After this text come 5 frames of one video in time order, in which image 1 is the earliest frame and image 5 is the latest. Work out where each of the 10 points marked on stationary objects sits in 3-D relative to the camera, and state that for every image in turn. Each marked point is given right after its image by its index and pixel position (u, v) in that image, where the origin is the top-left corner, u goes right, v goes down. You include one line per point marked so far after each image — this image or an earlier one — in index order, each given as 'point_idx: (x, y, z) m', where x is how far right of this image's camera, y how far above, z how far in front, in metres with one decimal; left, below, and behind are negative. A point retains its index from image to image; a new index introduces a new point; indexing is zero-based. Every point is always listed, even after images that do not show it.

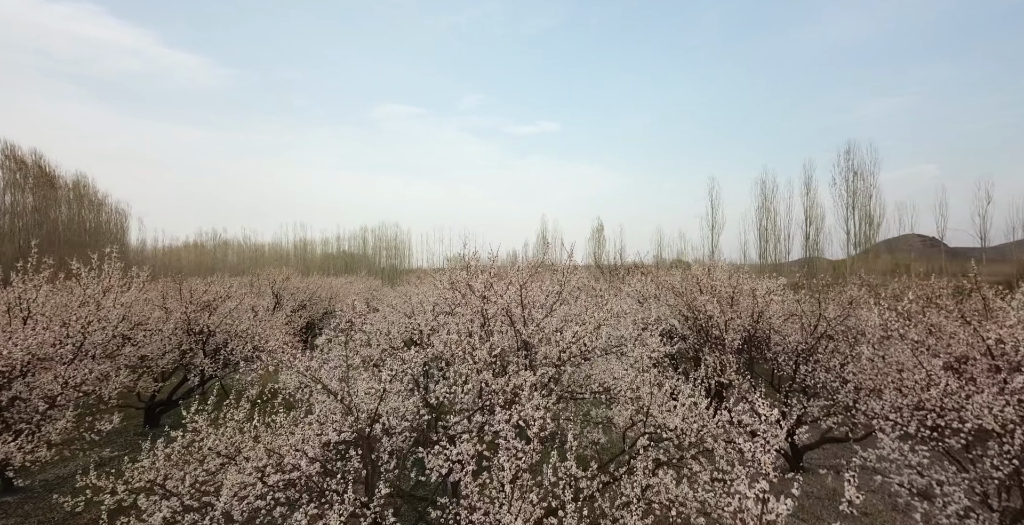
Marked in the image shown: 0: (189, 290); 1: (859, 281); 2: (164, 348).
0: (-13.4, -1.1, +20.0) m
1: (+12.8, -0.7, +18.0) m
2: (-12.1, -3.0, +16.8) m
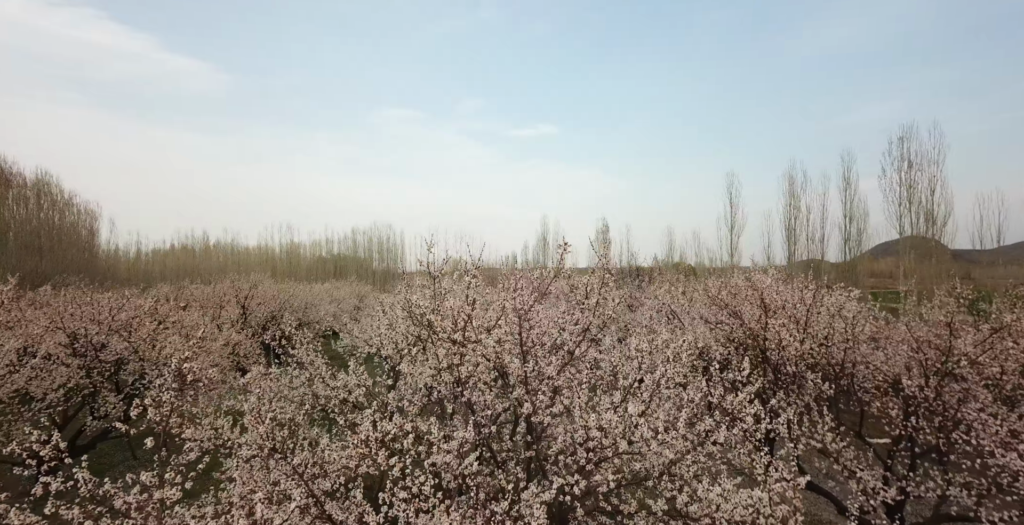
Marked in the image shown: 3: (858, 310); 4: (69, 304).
0: (-13.5, -1.4, +16.0) m
1: (+12.7, -0.9, +14.1) m
2: (-12.1, -3.2, +12.7) m
3: (+9.2, -1.2, +12.9) m
4: (-15.1, -1.4, +16.4) m
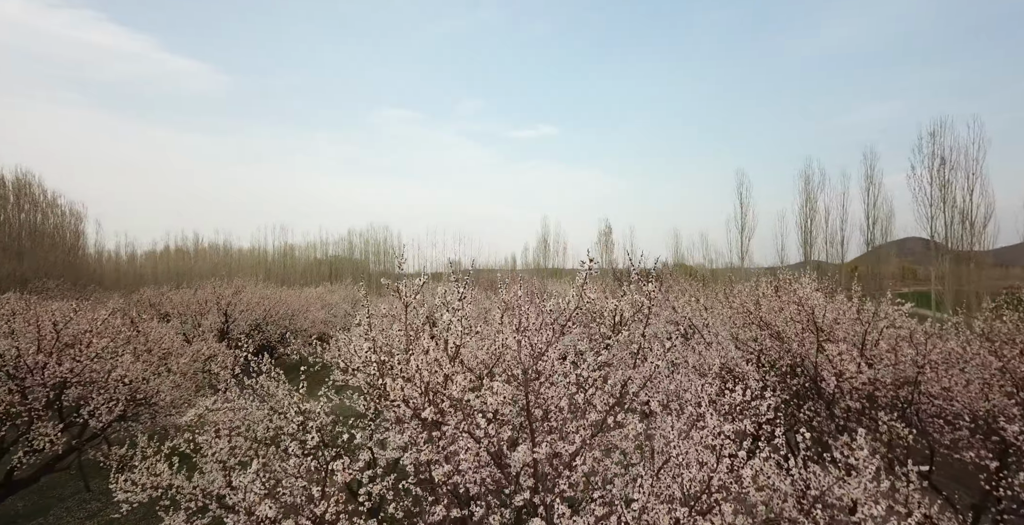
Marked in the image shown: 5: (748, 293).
0: (-13.5, -1.6, +14.2) m
1: (+12.7, -1.1, +12.3) m
2: (-12.1, -3.4, +10.9) m
3: (+9.2, -1.4, +11.0) m
4: (-15.1, -1.6, +14.6) m
5: (+7.5, -1.1, +15.1) m
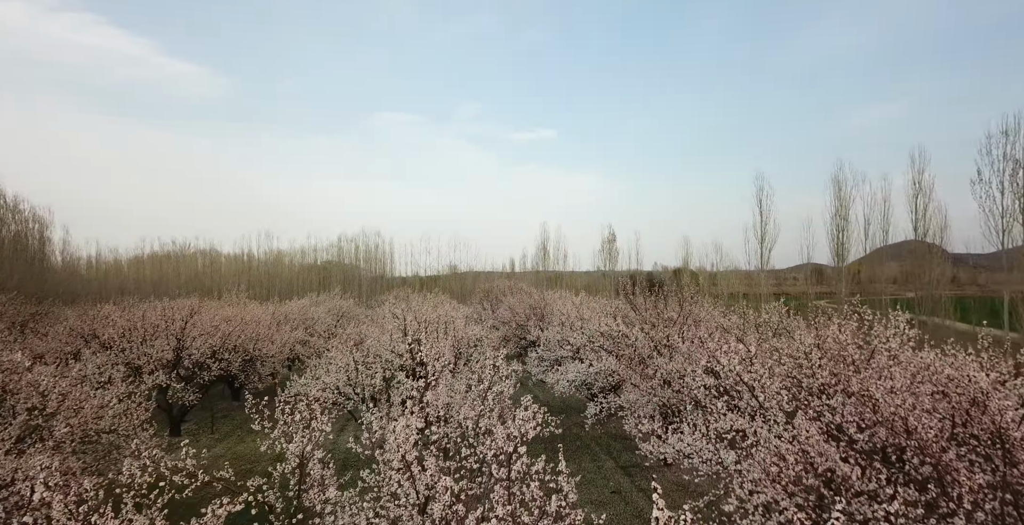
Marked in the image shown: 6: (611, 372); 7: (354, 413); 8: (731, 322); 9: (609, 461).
0: (-13.6, -2.4, +10.6) m
1: (+12.6, -1.9, +8.8) m
2: (-12.3, -4.2, +7.3) m
3: (+9.0, -2.2, +7.5) m
4: (-15.2, -2.4, +11.1) m
5: (+7.3, -1.9, +11.6) m
6: (+4.0, -4.4, +19.7) m
7: (-6.4, -6.1, +19.7) m
8: (+8.1, -2.1, +17.9) m
9: (+3.7, -7.5, +18.4) m
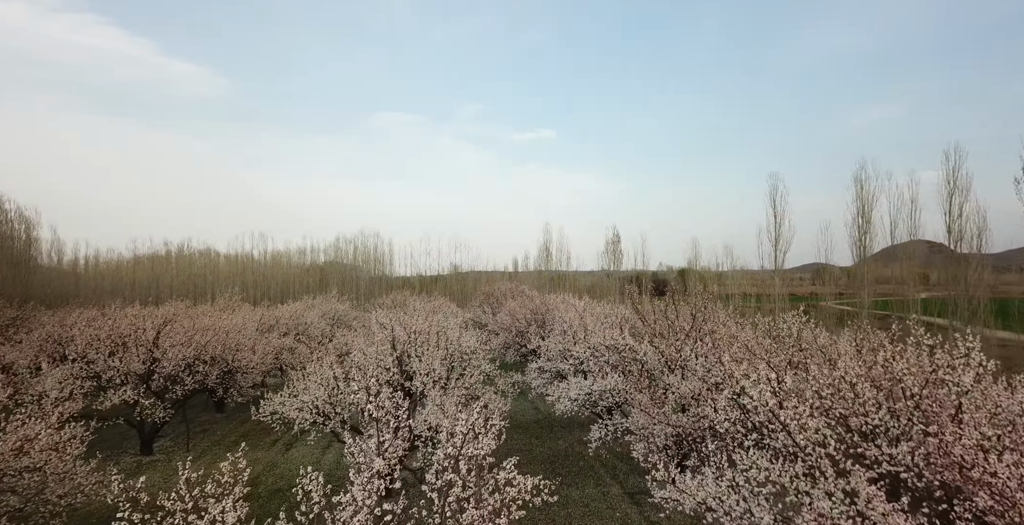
0: (-13.9, -2.7, +8.9) m
1: (+12.3, -2.1, +6.9) m
2: (-12.5, -4.5, +5.6) m
3: (+8.8, -2.5, +5.7) m
4: (-15.5, -2.6, +9.4) m
5: (+7.1, -2.1, +9.8) m
6: (+3.9, -4.7, +17.8) m
7: (-6.6, -6.3, +18.0) m
8: (+7.9, -2.3, +16.0) m
9: (+3.5, -7.8, +16.6) m
